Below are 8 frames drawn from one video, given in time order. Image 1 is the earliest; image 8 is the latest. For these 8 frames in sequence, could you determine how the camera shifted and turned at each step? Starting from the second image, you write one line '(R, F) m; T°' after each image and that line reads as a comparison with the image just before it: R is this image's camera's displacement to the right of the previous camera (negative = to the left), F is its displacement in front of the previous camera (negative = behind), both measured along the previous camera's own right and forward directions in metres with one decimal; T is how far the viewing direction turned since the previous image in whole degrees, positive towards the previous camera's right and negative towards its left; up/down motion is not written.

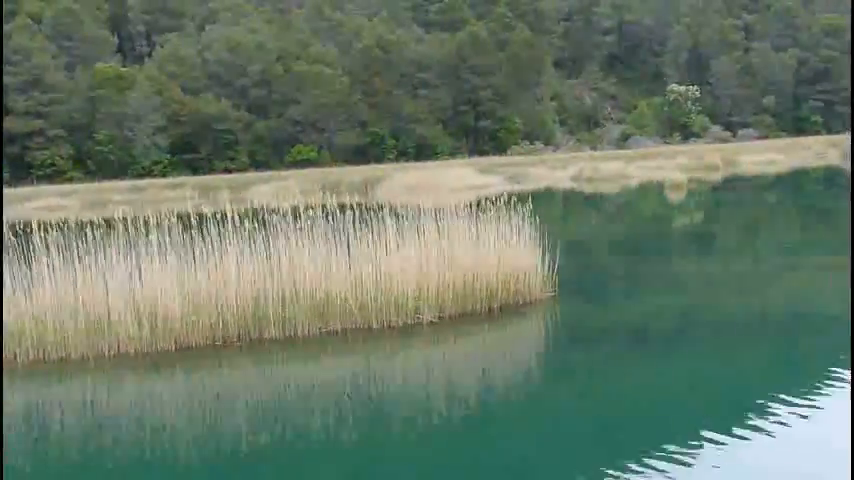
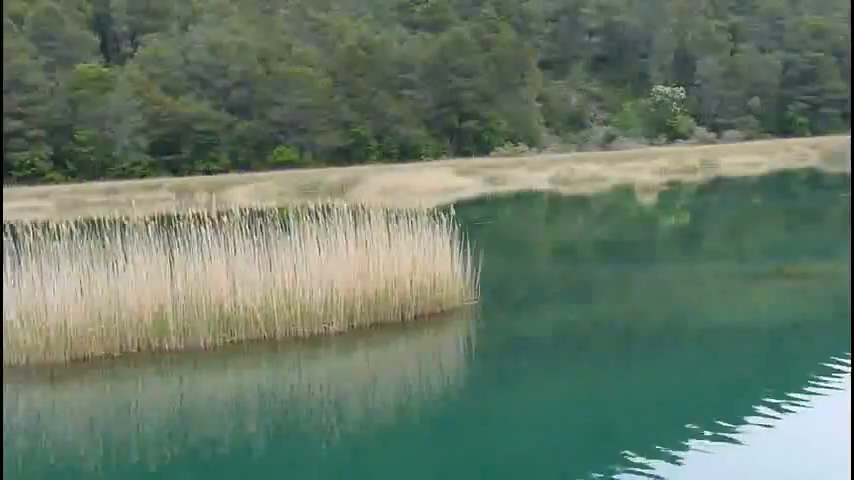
(+0.2, +0.1) m; 0°
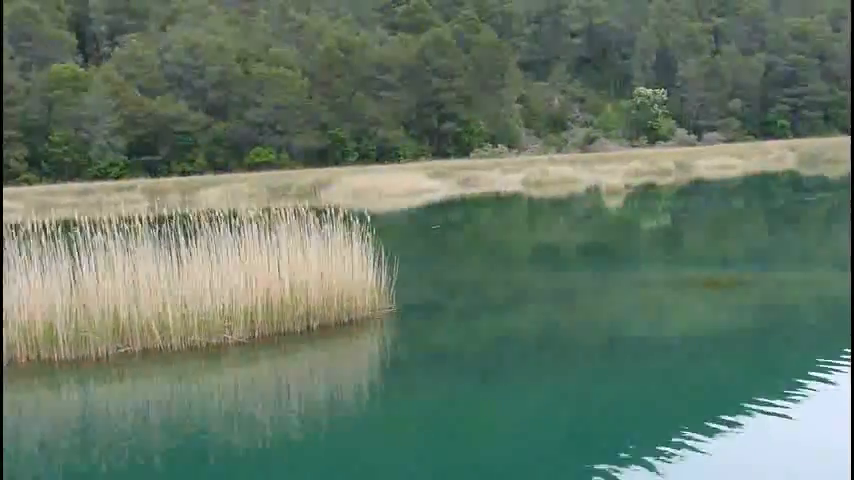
(+0.3, +0.1) m; 0°
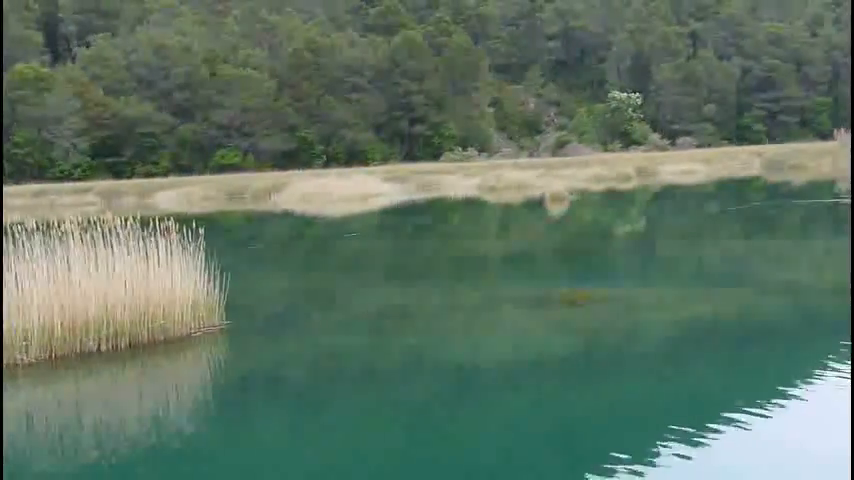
(+0.5, +0.2) m; 0°
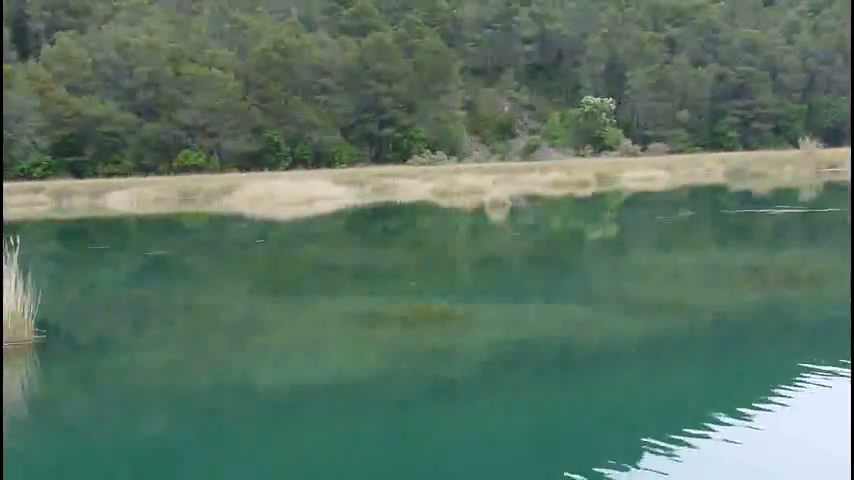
(+0.5, +0.2) m; 0°
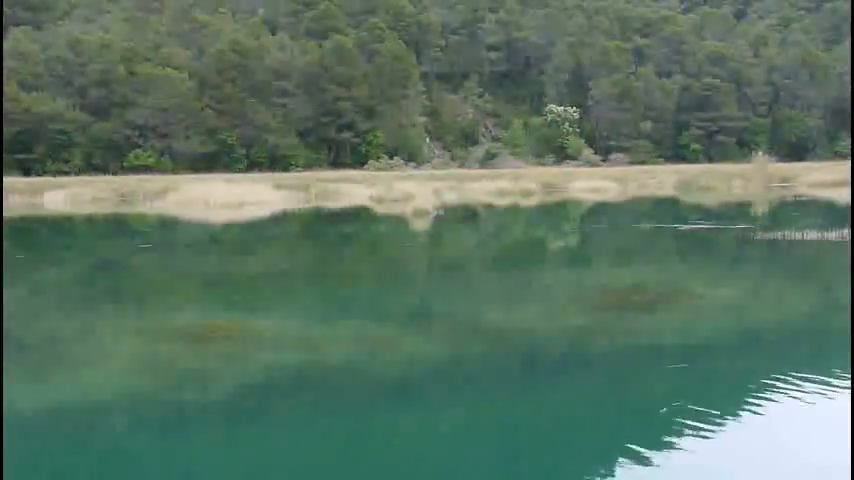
(+0.6, +0.2) m; +1°
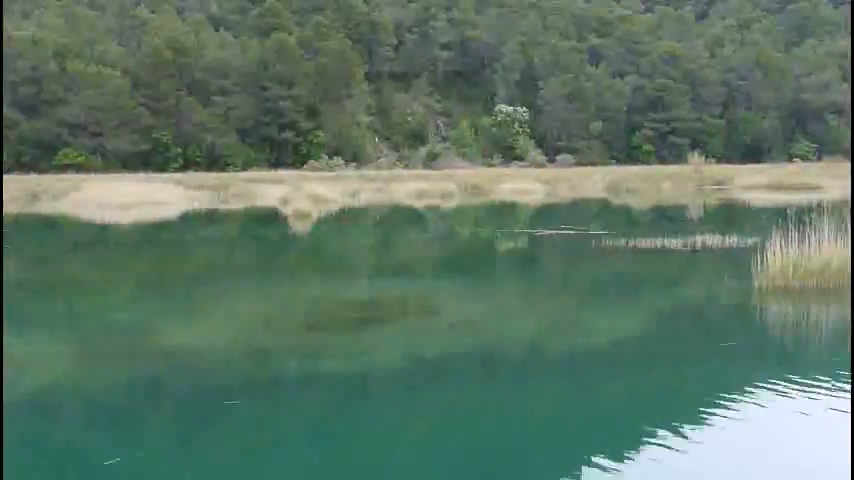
(+0.9, +0.4) m; +1°
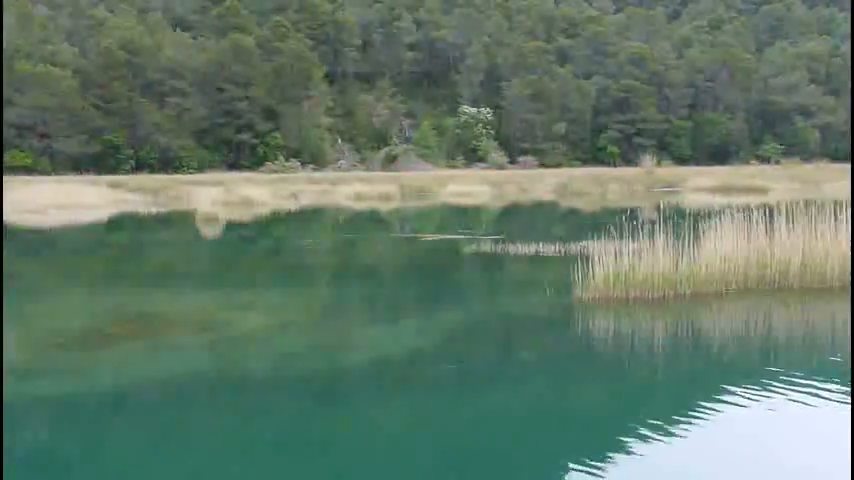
(+0.7, +0.3) m; 0°
